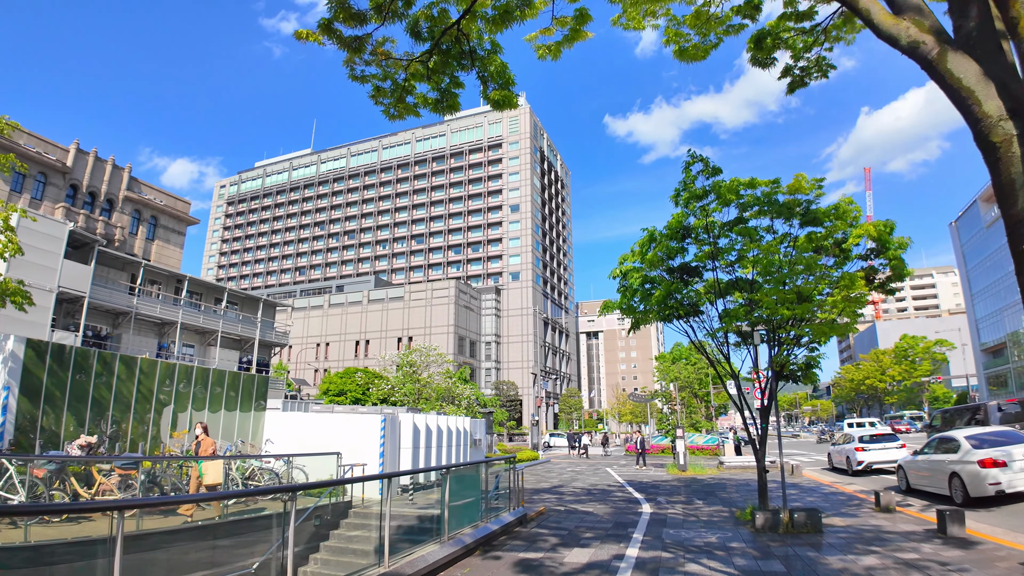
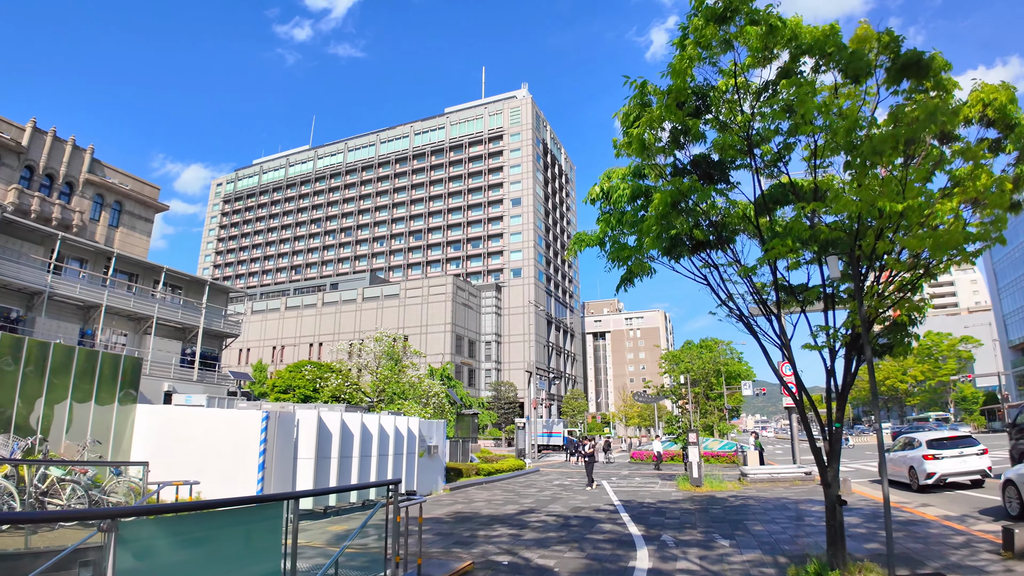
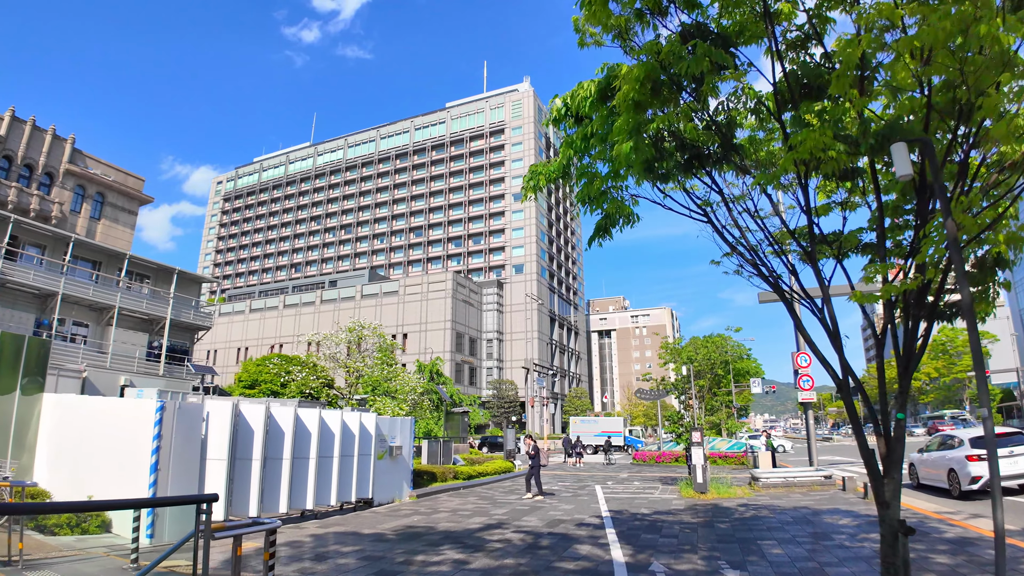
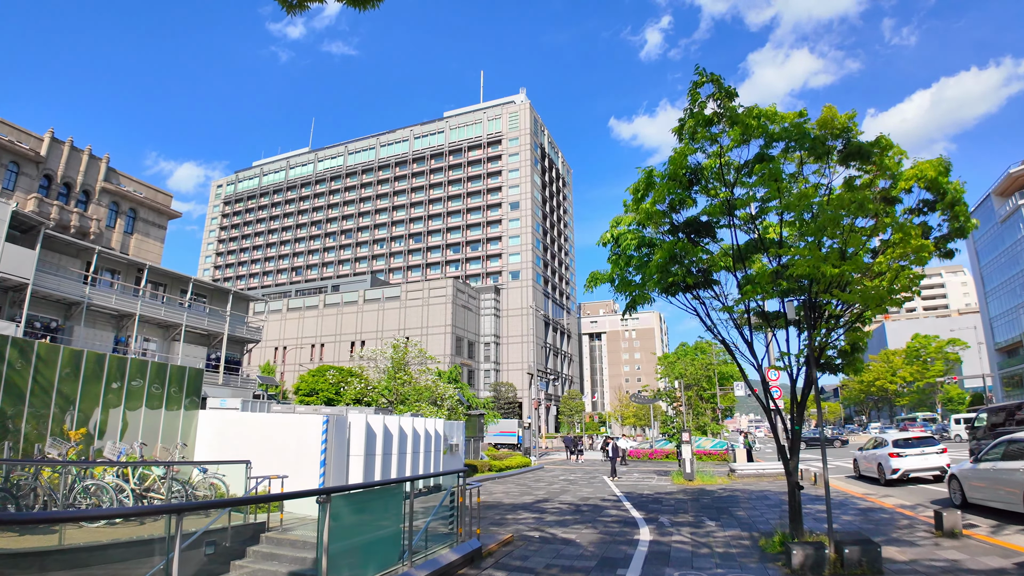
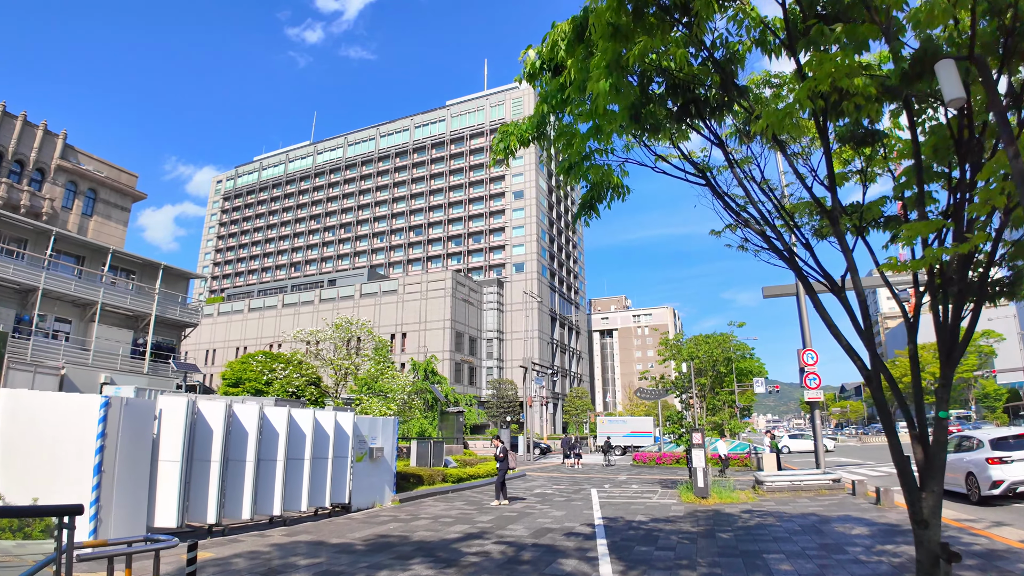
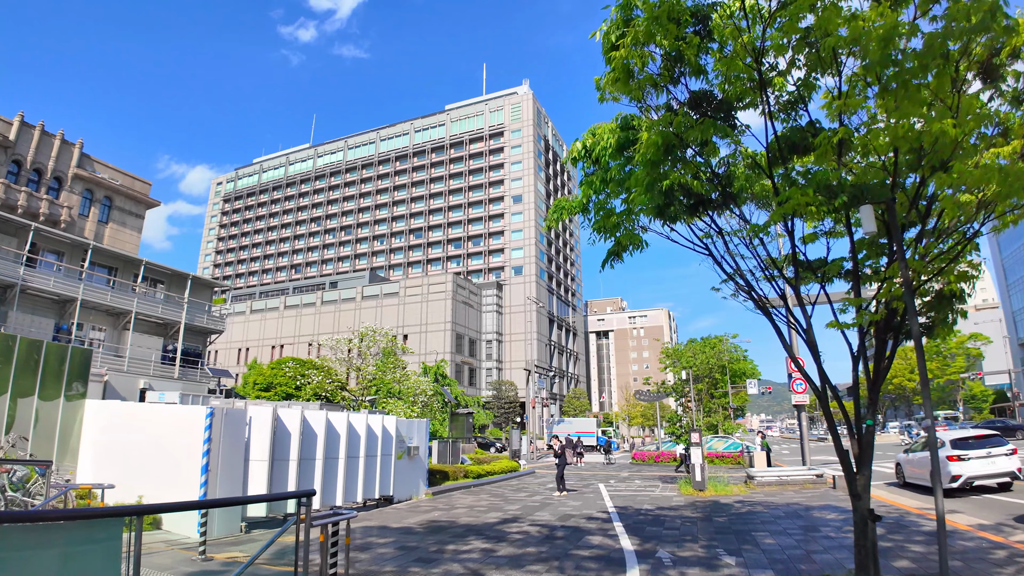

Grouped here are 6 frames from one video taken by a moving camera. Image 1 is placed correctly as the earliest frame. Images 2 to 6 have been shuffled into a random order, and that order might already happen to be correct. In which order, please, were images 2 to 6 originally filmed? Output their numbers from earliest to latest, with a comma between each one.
4, 2, 6, 3, 5
